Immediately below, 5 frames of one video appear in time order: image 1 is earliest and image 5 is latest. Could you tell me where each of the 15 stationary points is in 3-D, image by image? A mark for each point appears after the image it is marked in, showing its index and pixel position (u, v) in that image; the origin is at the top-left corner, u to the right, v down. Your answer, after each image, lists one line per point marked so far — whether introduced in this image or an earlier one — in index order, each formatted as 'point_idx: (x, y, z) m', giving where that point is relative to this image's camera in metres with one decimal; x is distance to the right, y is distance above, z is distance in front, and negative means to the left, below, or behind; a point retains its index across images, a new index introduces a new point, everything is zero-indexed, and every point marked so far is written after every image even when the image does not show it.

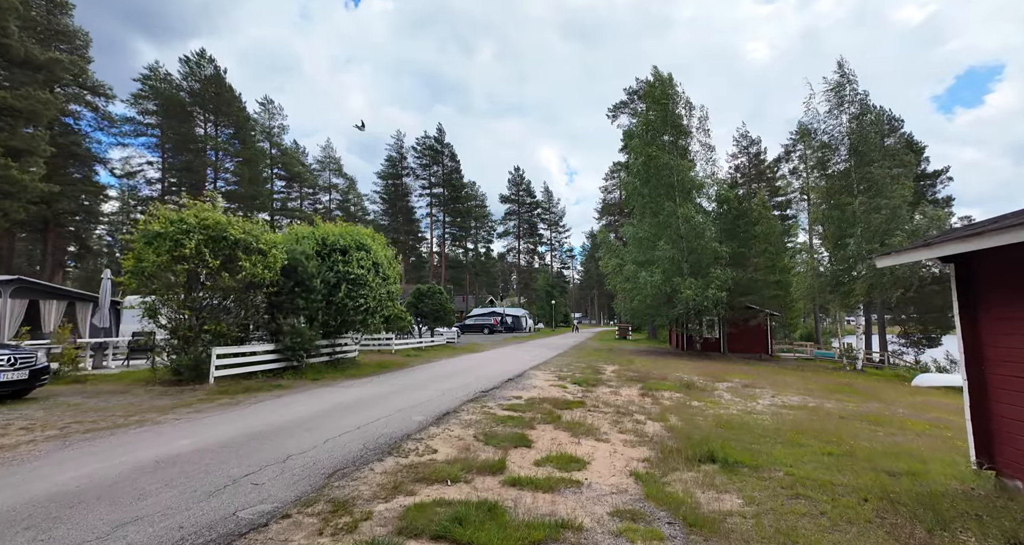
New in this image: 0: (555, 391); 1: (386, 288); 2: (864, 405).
0: (+1.1, -2.9, +11.7) m
1: (-3.7, -0.5, +14.2) m
2: (+9.6, -3.7, +13.1) m
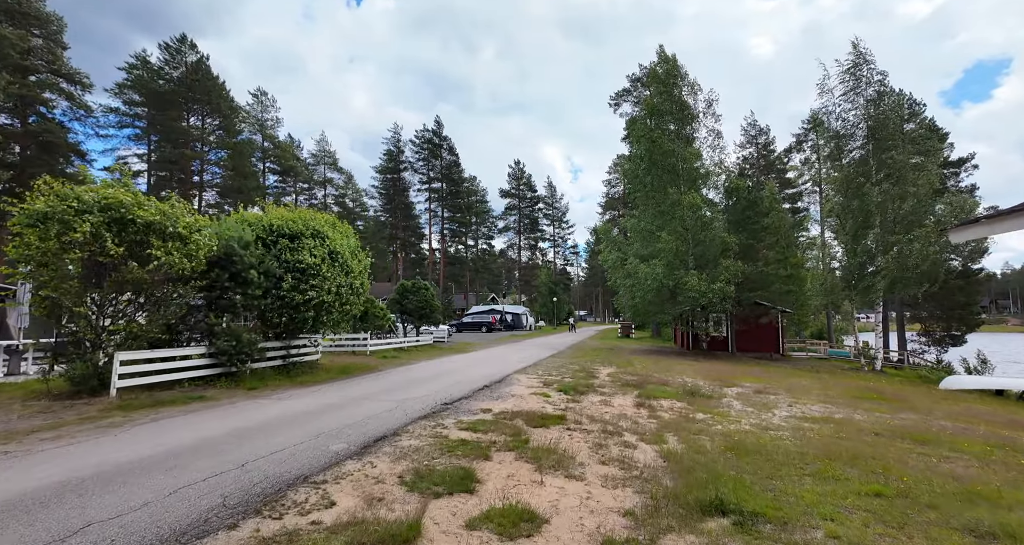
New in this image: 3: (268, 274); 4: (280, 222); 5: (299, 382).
0: (+0.5, -2.7, +10.0) m
1: (-4.3, -0.3, +12.5) m
2: (+9.1, -3.4, +11.3) m
3: (-5.5, 0.0, +10.8) m
4: (-5.6, +1.3, +11.6) m
5: (-4.9, -2.5, +11.1) m
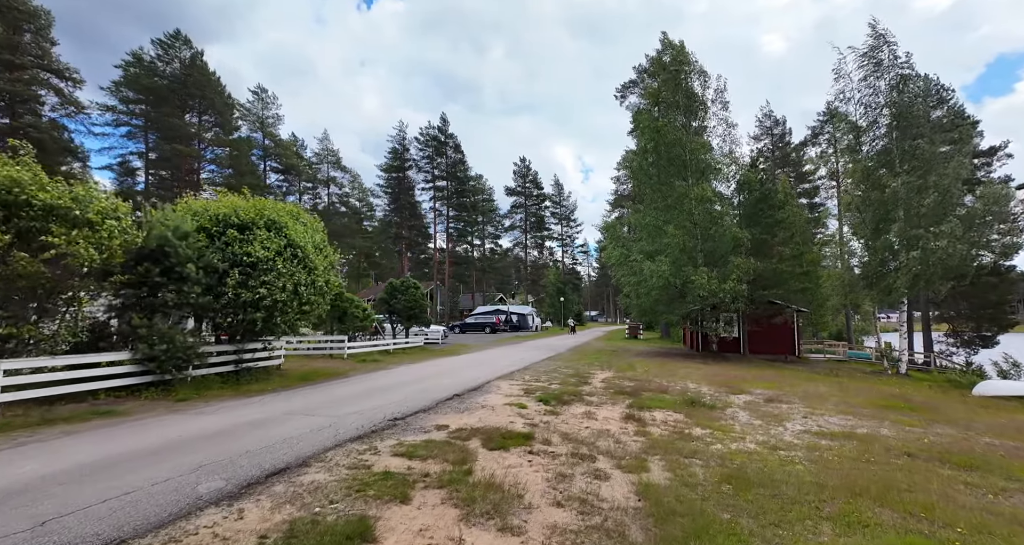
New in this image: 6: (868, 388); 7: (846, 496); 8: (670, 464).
0: (-0.1, -2.6, +8.6) m
1: (-4.8, -0.2, +11.3) m
2: (+8.5, -3.2, +9.7) m
3: (-6.1, +0.1, +9.7) m
4: (-6.2, +1.4, +10.4) m
5: (-5.5, -2.4, +9.8) m
6: (+12.3, -4.0, +16.5) m
7: (+4.0, -2.7, +5.7) m
8: (+2.1, -2.6, +6.4) m
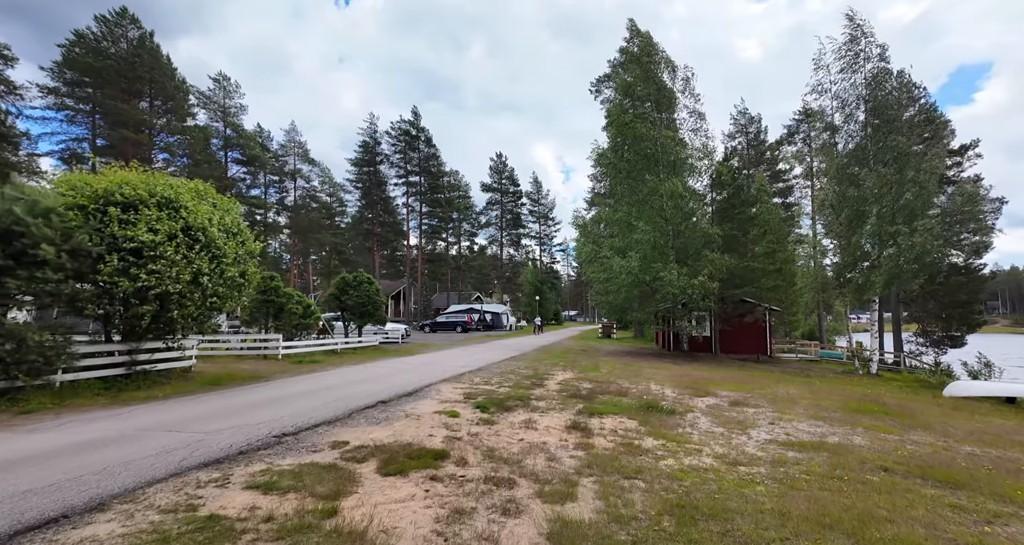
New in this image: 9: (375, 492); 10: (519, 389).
0: (-1.3, -2.4, +7.4) m
1: (-6.1, +0.1, +9.8) m
2: (+7.3, -3.1, +8.8) m
3: (-7.3, +0.3, +8.2) m
4: (-7.4, +1.6, +8.9) m
5: (-6.7, -2.2, +8.4) m
6: (+10.8, -3.9, +15.7) m
7: (+2.9, -2.5, +4.6) m
8: (+1.0, -2.4, +5.3) m
9: (-1.3, -2.1, +4.7) m
10: (+0.2, -2.9, +11.9) m
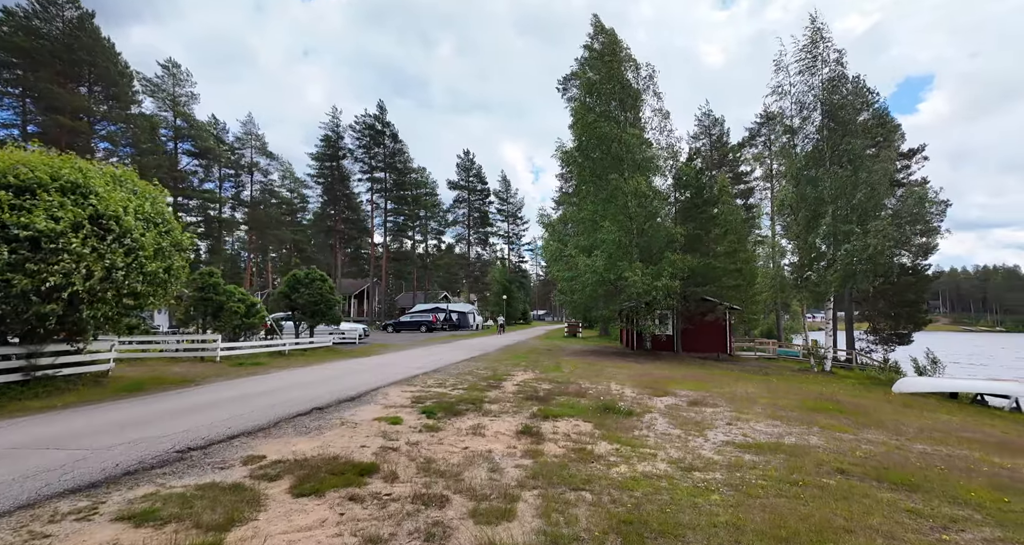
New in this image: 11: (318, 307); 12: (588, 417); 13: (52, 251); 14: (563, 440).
0: (-2.1, -2.3, +6.7) m
1: (-7.0, +0.2, +8.9) m
2: (+6.3, -3.0, +8.7) m
3: (-8.2, +0.4, +7.1) m
4: (-8.3, +1.7, +7.8) m
5: (-7.6, -2.1, +7.4) m
6: (+9.4, -3.8, +15.8) m
7: (+2.3, -2.4, +4.2) m
8: (+0.4, -2.3, +4.8) m
9: (-2.0, -2.1, +4.1) m
10: (-0.9, -2.8, +11.3) m
11: (-7.9, -1.4, +19.4) m
12: (+1.5, -2.8, +9.1) m
13: (-7.4, +0.4, +7.8) m
14: (+0.8, -2.6, +7.4) m
